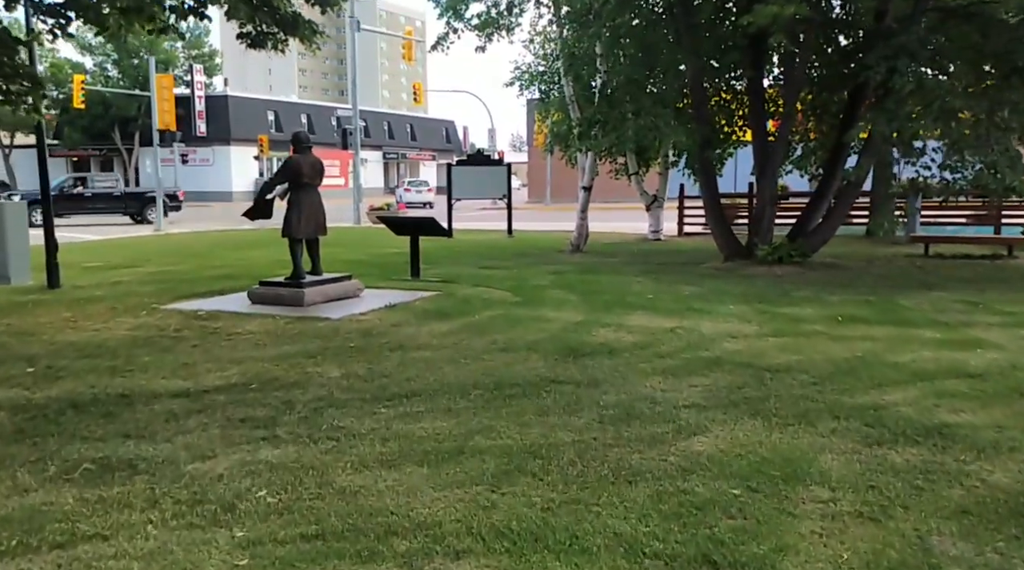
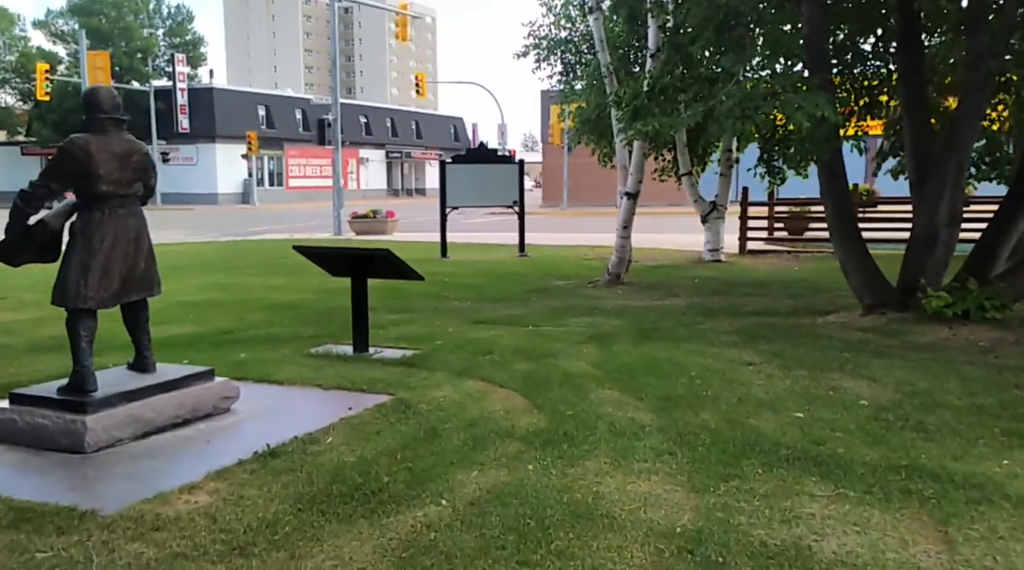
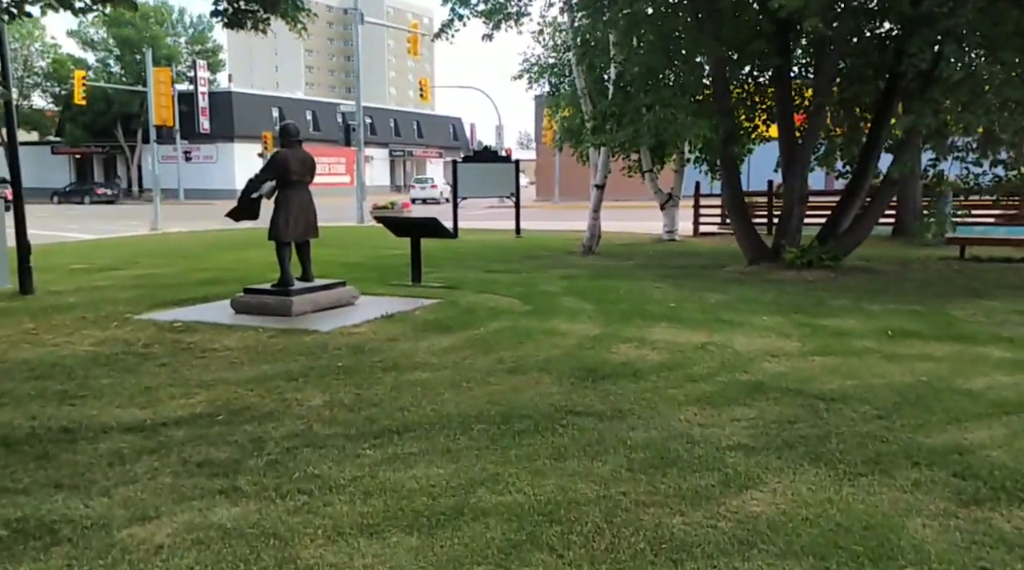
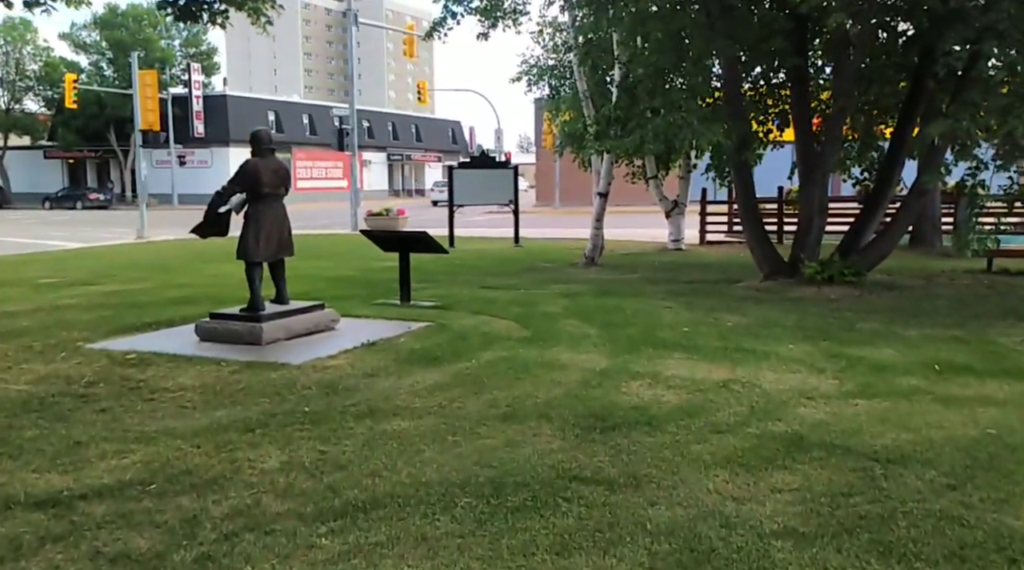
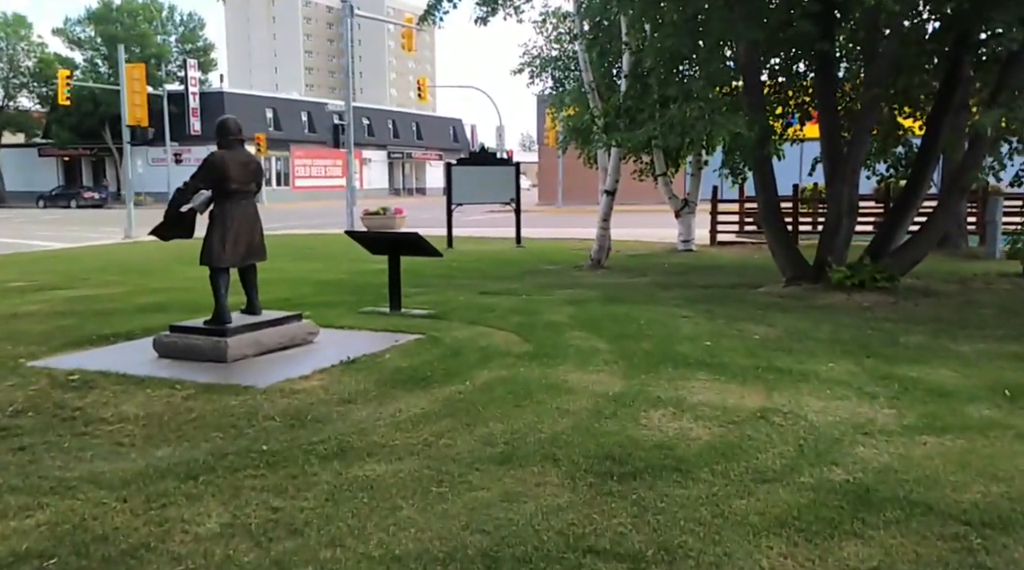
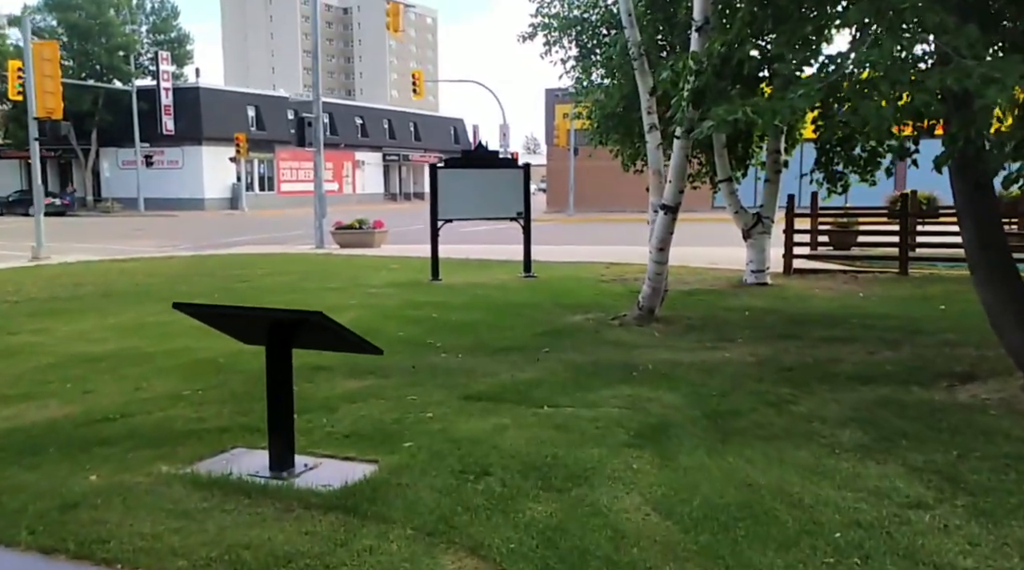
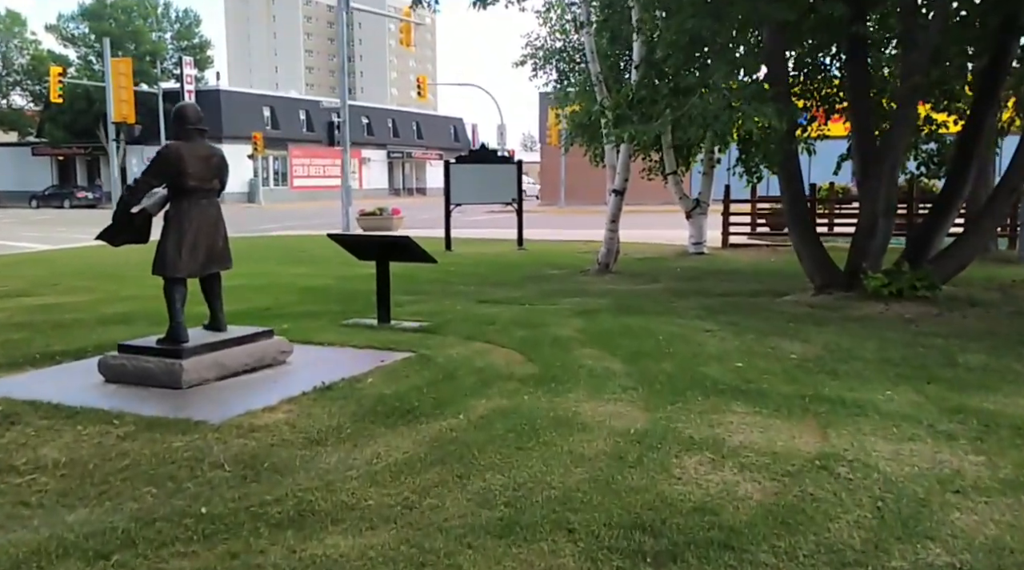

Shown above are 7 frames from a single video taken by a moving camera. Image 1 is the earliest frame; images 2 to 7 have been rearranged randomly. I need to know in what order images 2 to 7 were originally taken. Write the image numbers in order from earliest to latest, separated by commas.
3, 4, 5, 7, 2, 6
